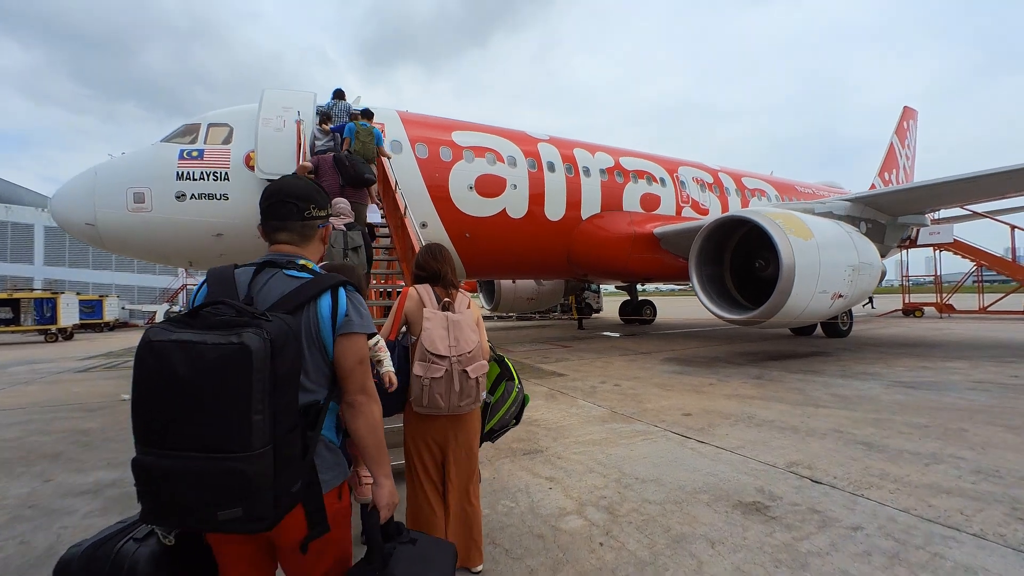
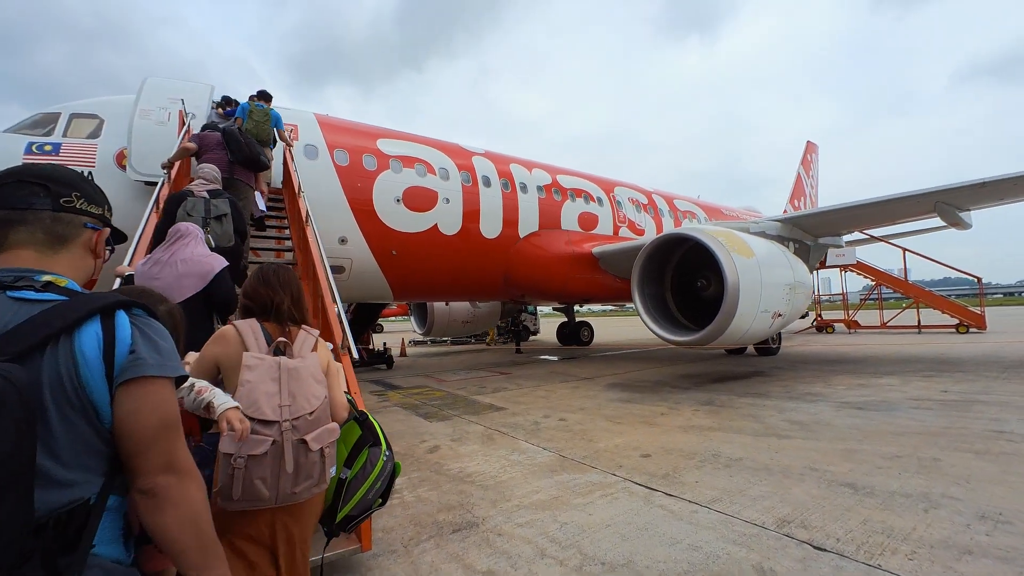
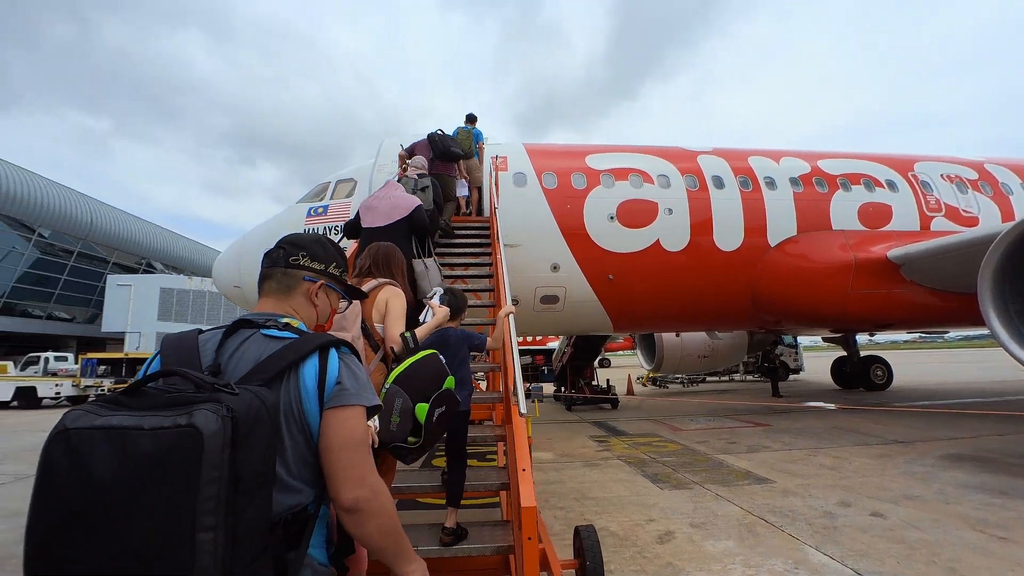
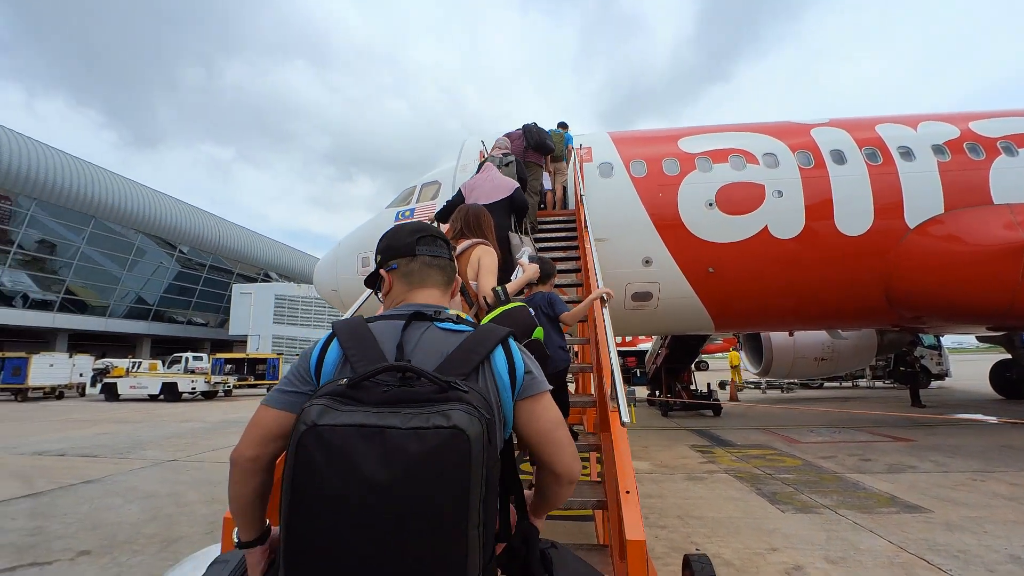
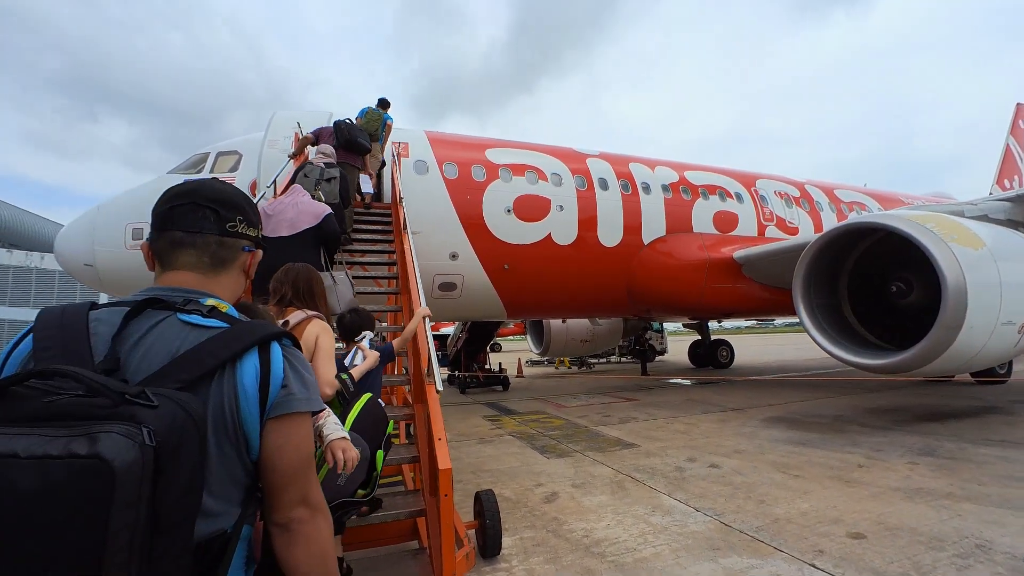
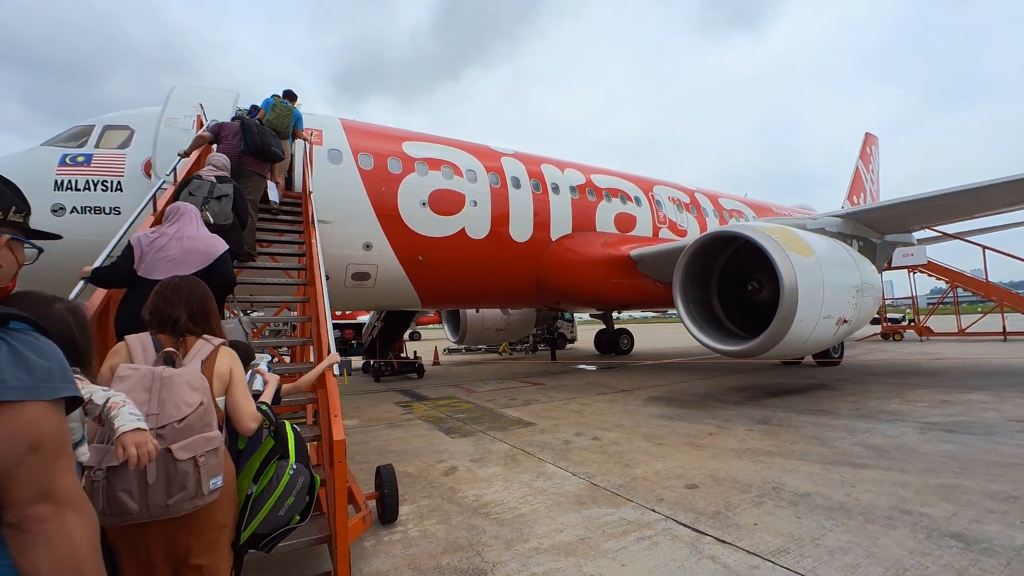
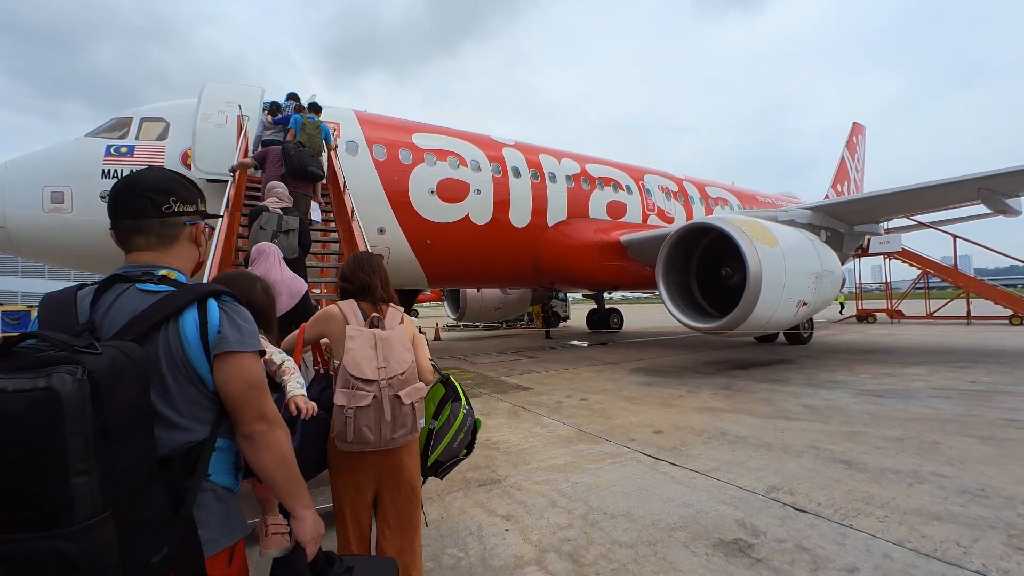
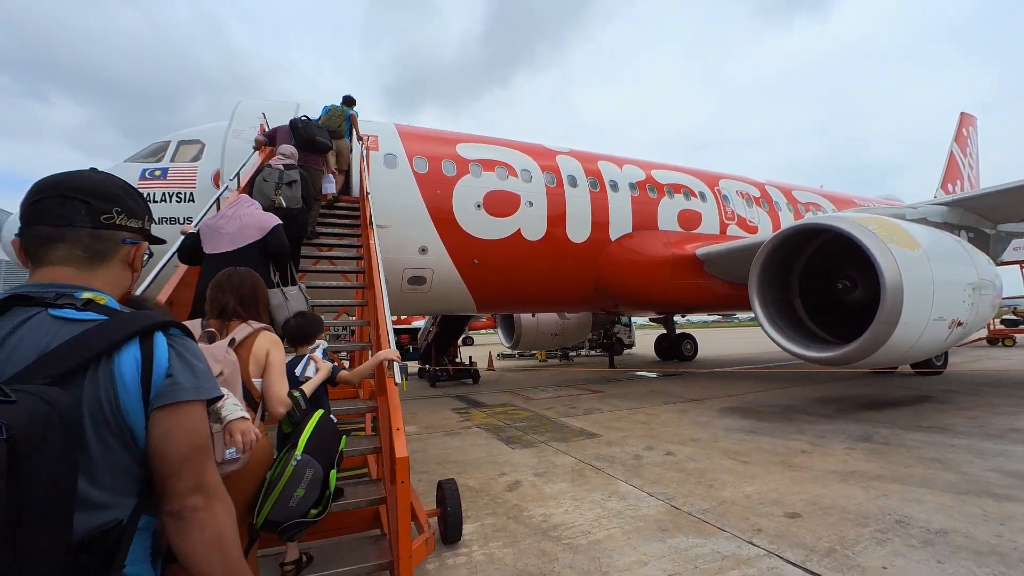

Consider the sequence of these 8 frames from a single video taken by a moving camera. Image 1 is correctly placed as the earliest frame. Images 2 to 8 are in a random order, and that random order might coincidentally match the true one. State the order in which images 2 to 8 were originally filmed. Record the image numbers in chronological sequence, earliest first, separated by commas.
7, 2, 6, 8, 5, 3, 4
